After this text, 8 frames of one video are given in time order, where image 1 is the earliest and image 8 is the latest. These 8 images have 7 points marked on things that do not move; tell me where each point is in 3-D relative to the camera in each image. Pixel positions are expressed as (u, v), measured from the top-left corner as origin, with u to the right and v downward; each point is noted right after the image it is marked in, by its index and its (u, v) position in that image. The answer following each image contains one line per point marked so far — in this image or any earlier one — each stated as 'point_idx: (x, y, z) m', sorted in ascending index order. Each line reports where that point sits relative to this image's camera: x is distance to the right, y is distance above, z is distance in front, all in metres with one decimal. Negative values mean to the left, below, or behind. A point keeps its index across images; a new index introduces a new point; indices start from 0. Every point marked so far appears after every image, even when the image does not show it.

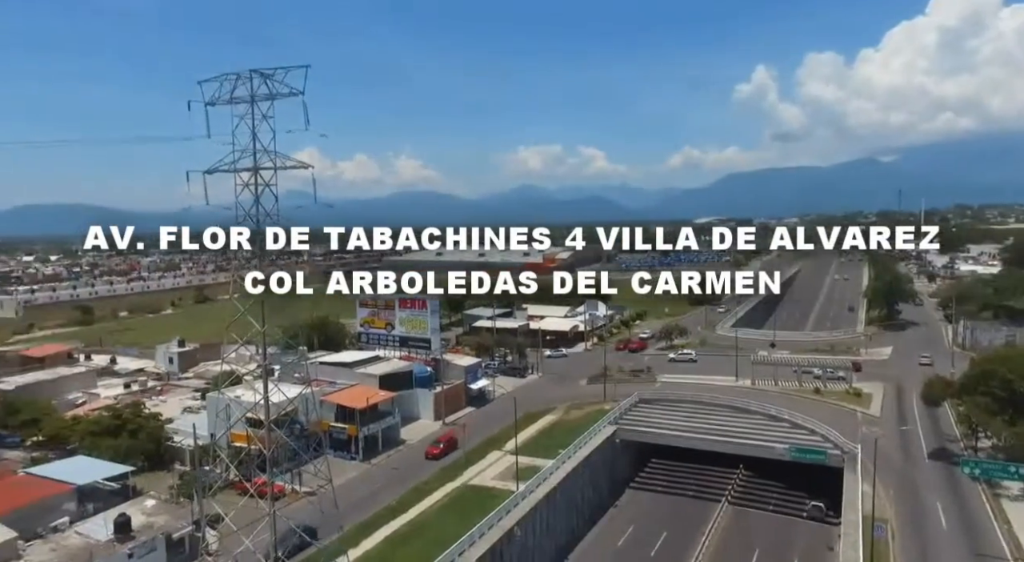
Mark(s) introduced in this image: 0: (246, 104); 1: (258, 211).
0: (-5.8, +3.9, +15.8) m
1: (-6.0, +1.6, +16.9) m
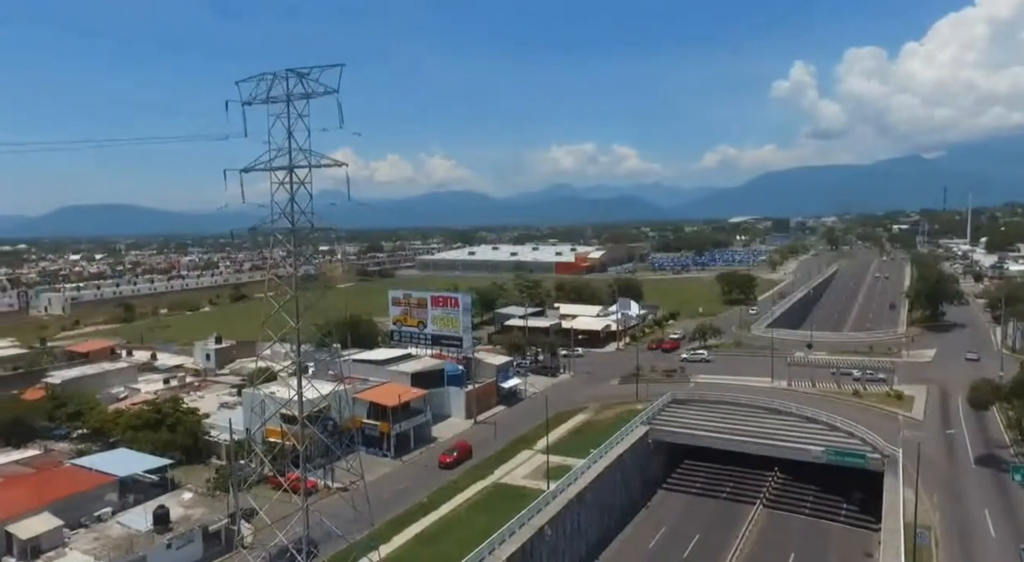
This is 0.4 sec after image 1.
0: (-5.1, +3.9, +16.0) m
1: (-5.2, +1.7, +17.1) m
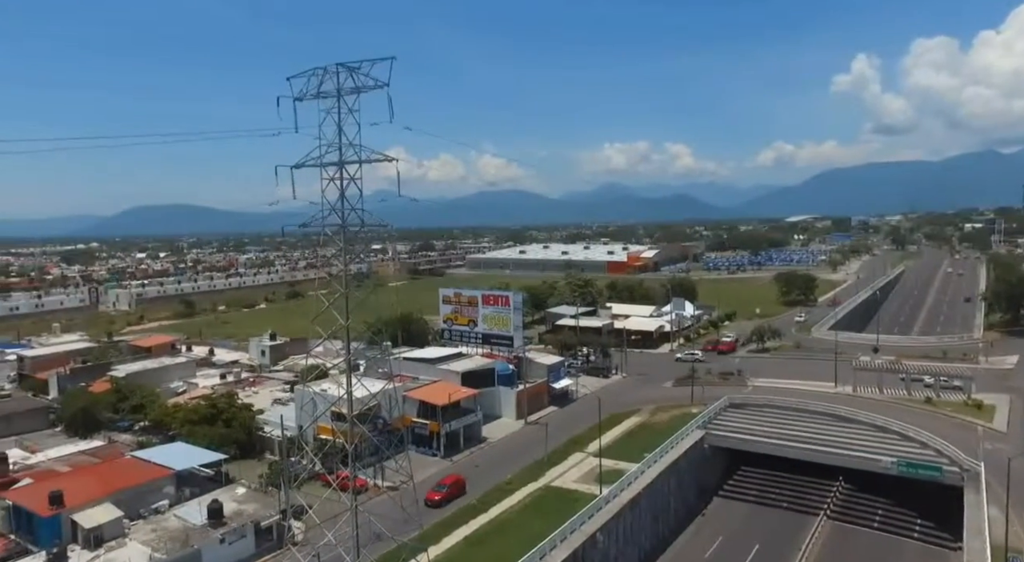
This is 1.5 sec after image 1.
0: (-3.9, +4.0, +15.8) m
1: (-4.0, +1.7, +17.0) m
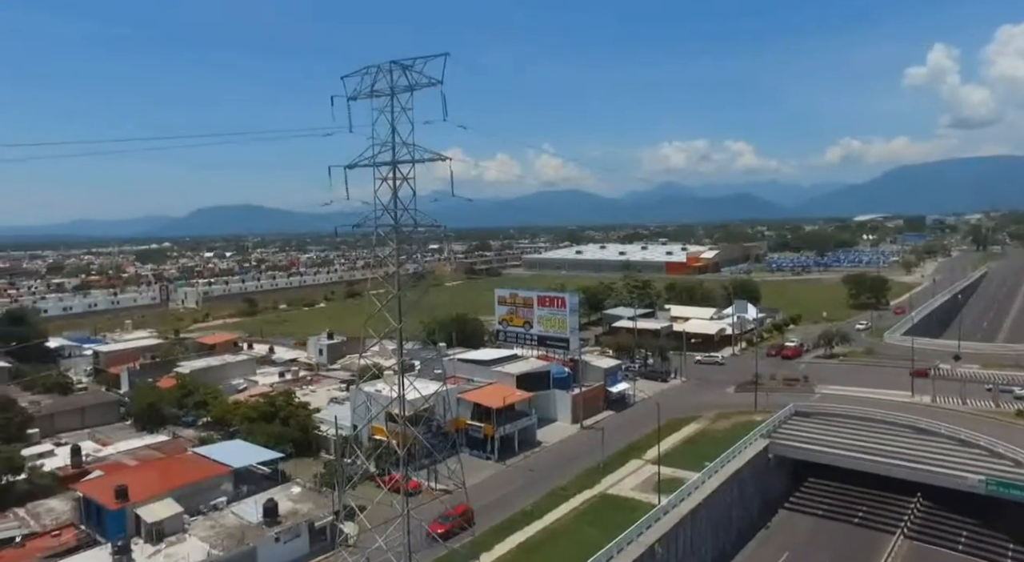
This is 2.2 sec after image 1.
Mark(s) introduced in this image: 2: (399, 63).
0: (-2.7, +4.0, +15.6) m
1: (-2.7, +1.7, +16.7) m
2: (-2.4, +4.7, +15.4) m
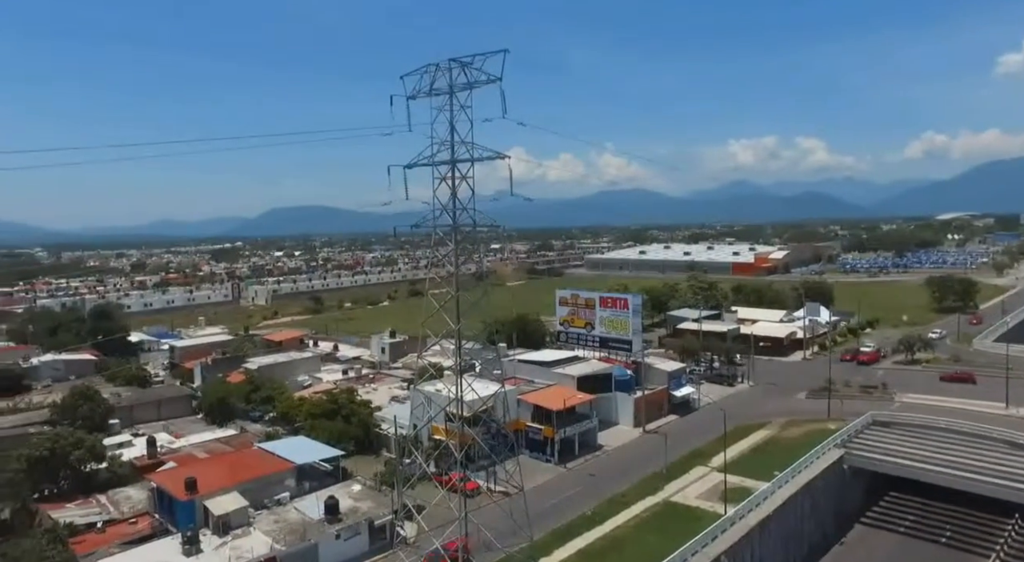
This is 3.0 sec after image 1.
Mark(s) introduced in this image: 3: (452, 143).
0: (-1.4, +4.0, +15.3) m
1: (-1.3, +1.7, +16.5) m
2: (-1.1, +4.7, +15.2) m
3: (-1.3, +3.0, +15.7) m
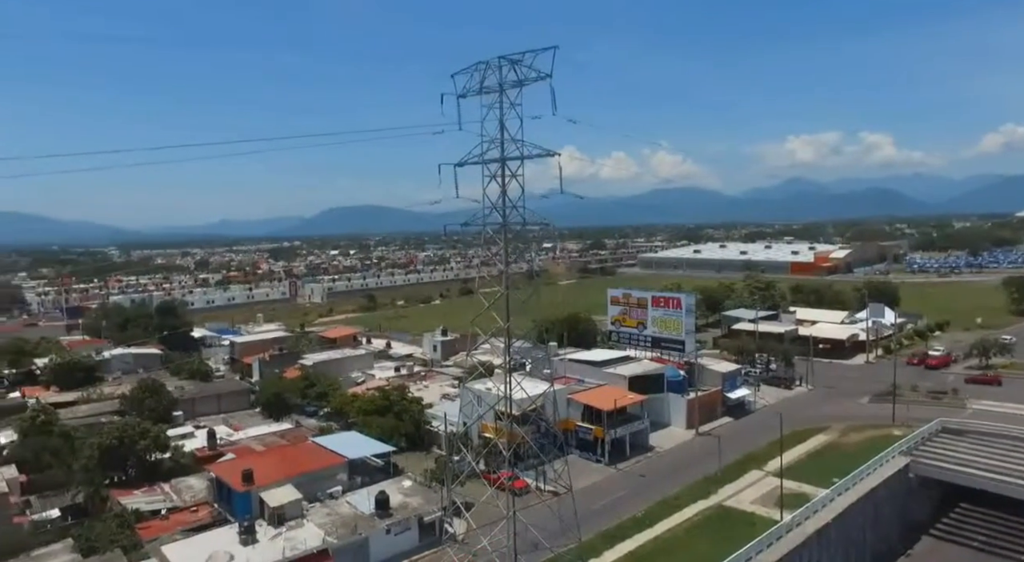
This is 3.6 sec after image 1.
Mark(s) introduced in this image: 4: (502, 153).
0: (-0.3, +4.0, +15.3) m
1: (-0.2, +1.8, +16.4) m
2: (0.0, +4.7, +15.1) m
3: (-0.2, +3.0, +15.6) m
4: (-0.2, +2.8, +15.5) m
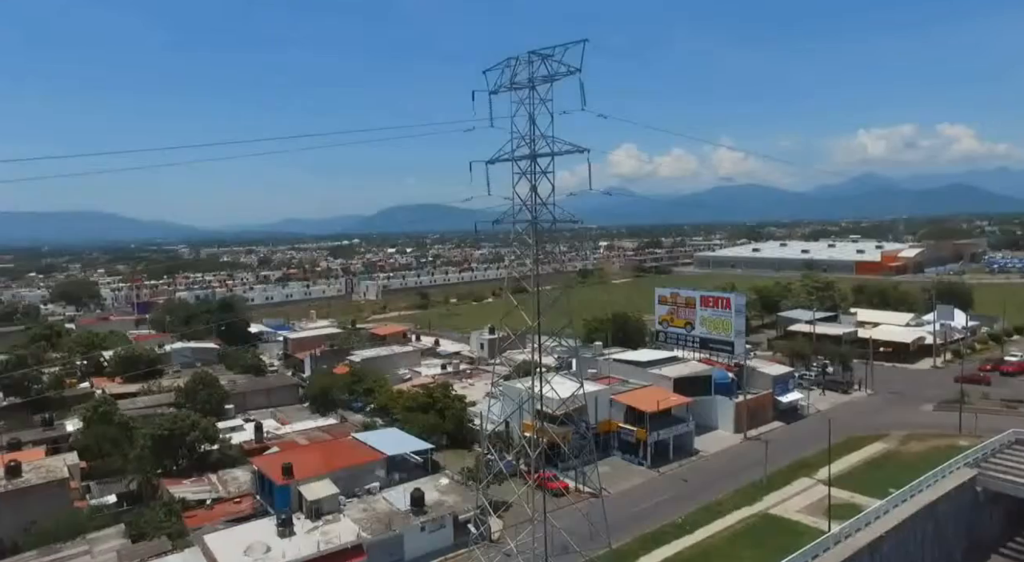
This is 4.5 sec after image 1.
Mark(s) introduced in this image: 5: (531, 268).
0: (+0.3, +4.0, +15.1) m
1: (+0.5, +1.8, +16.2) m
2: (+0.6, +4.8, +14.9) m
3: (+0.4, +3.1, +15.4) m
4: (+0.4, +2.8, +15.2) m
5: (+0.5, +0.4, +17.0) m
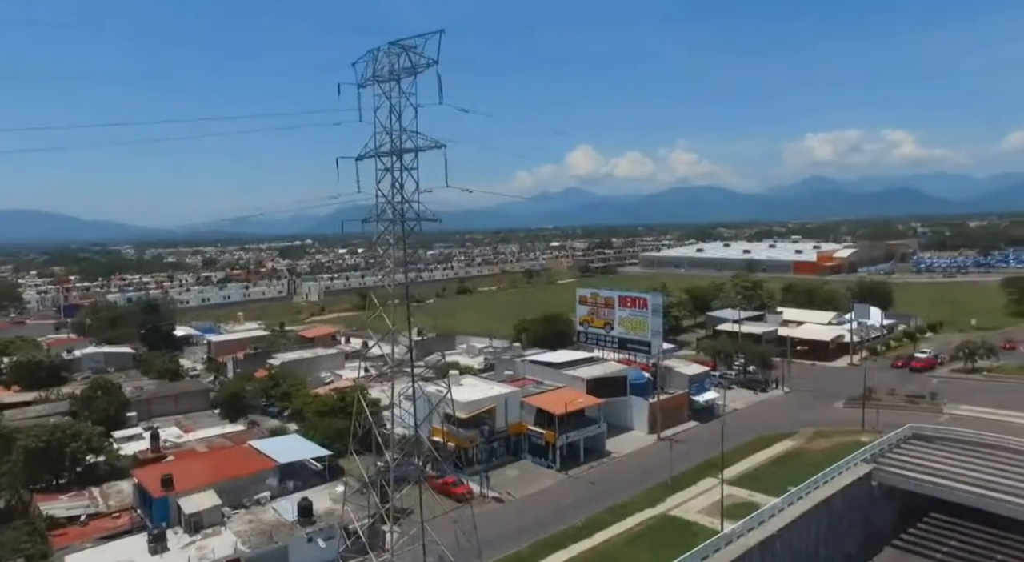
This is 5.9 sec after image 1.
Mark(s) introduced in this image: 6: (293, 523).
0: (-2.5, +4.0, +14.5) m
1: (-2.3, +1.8, +15.6) m
2: (-2.3, +4.7, +14.4) m
3: (-2.4, +3.1, +14.9) m
4: (-2.4, +2.8, +14.7) m
5: (-2.4, +0.4, +16.5) m
6: (-6.1, -6.7, +20.0) m
